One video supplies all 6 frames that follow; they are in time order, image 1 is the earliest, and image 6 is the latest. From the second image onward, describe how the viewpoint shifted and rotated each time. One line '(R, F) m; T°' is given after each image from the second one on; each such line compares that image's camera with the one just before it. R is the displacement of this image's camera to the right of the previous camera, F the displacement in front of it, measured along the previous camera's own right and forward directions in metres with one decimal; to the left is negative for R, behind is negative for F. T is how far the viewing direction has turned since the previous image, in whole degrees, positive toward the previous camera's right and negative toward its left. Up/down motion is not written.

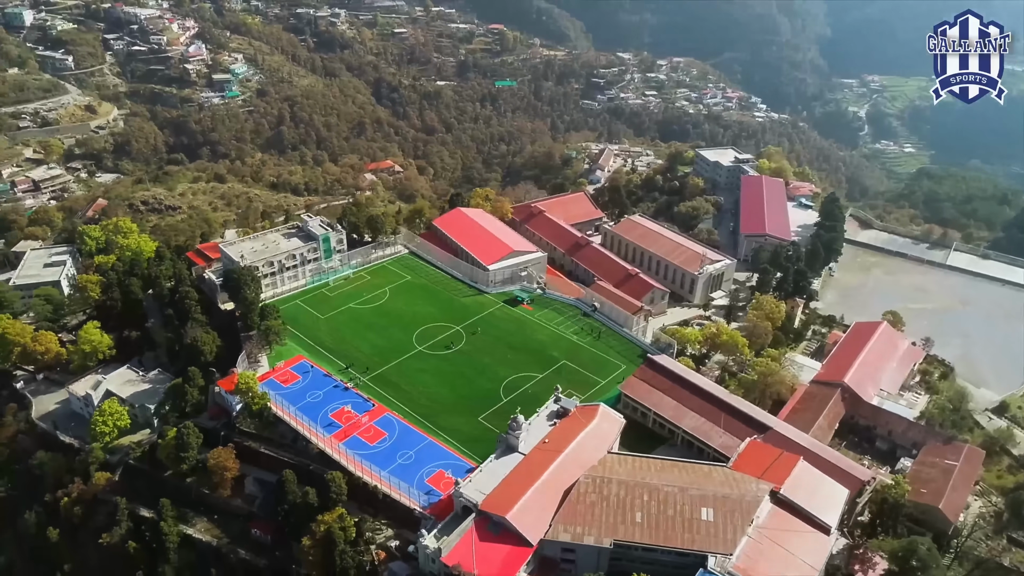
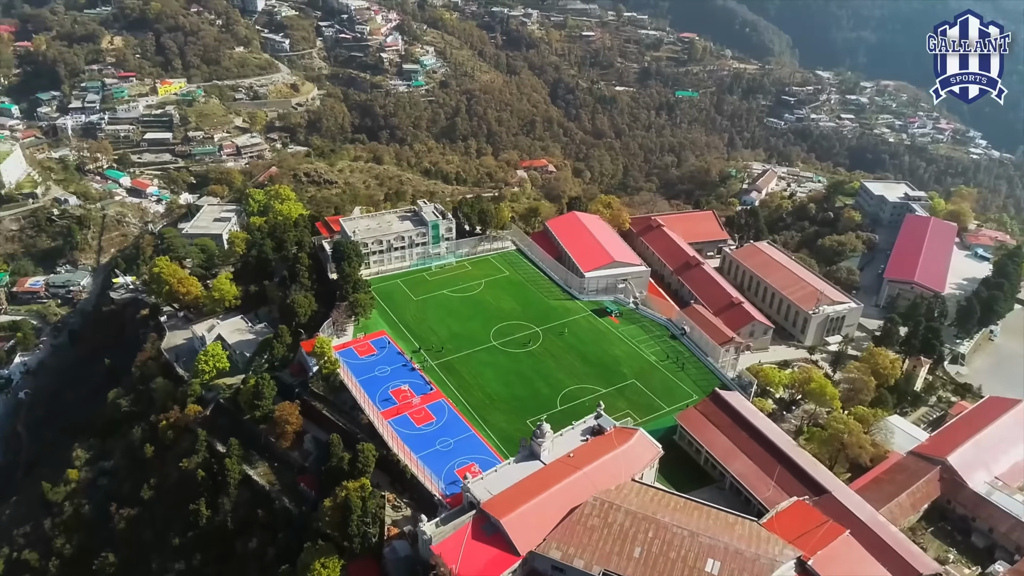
(+6.9, +1.2) m; -14°
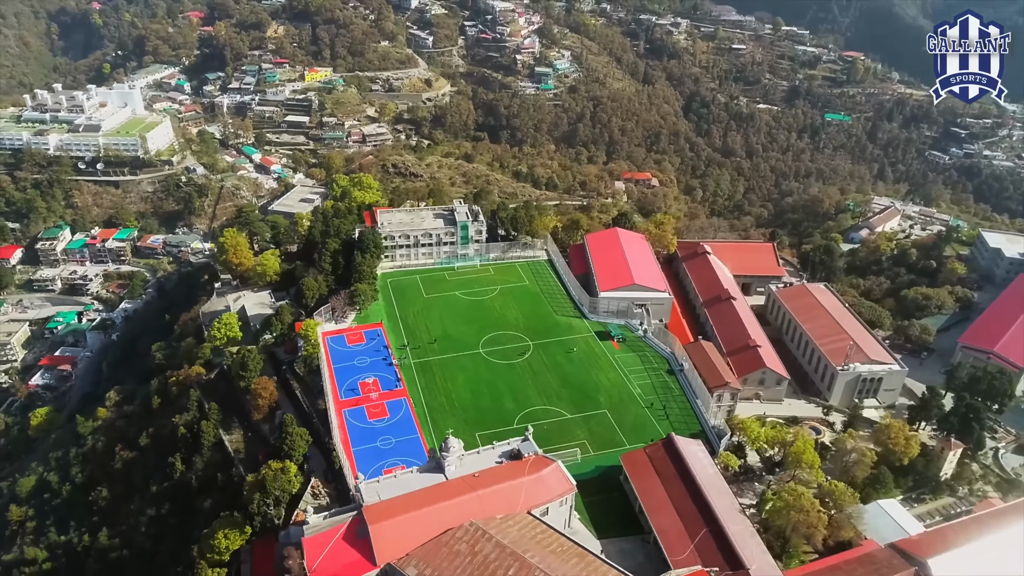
(+11.8, +2.5) m; -13°
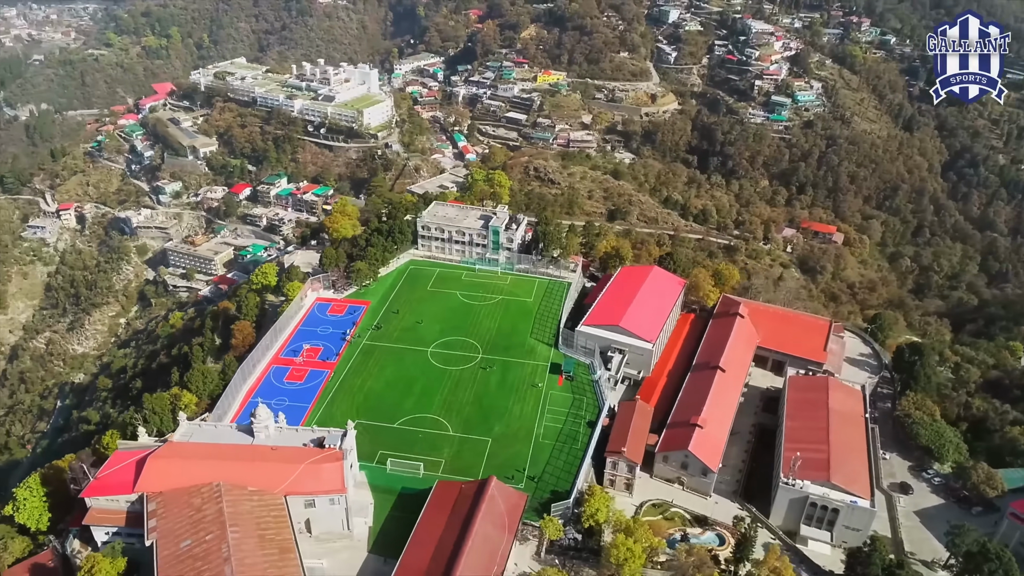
(+22.6, +5.7) m; -23°
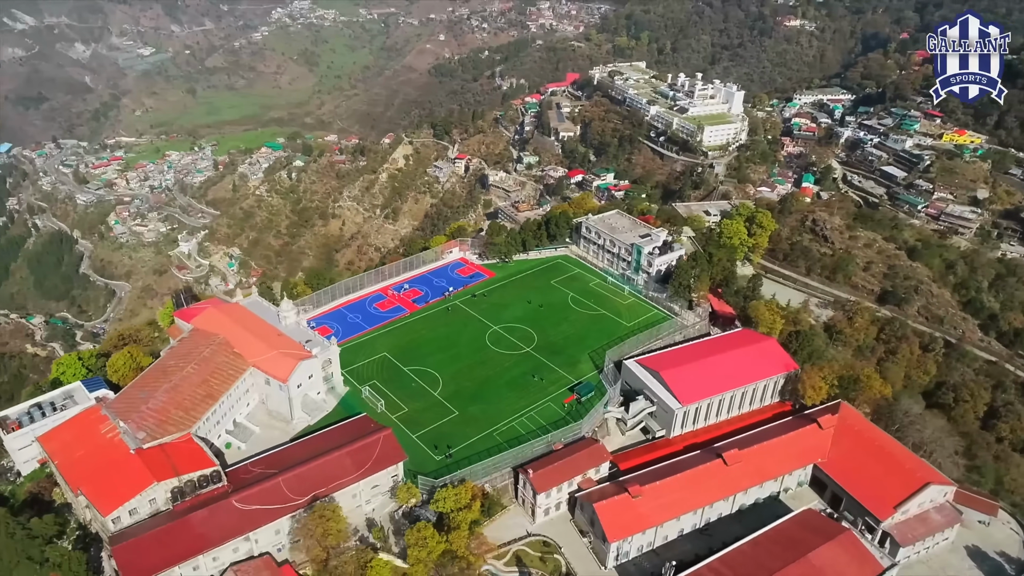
(+24.6, +6.2) m; -33°
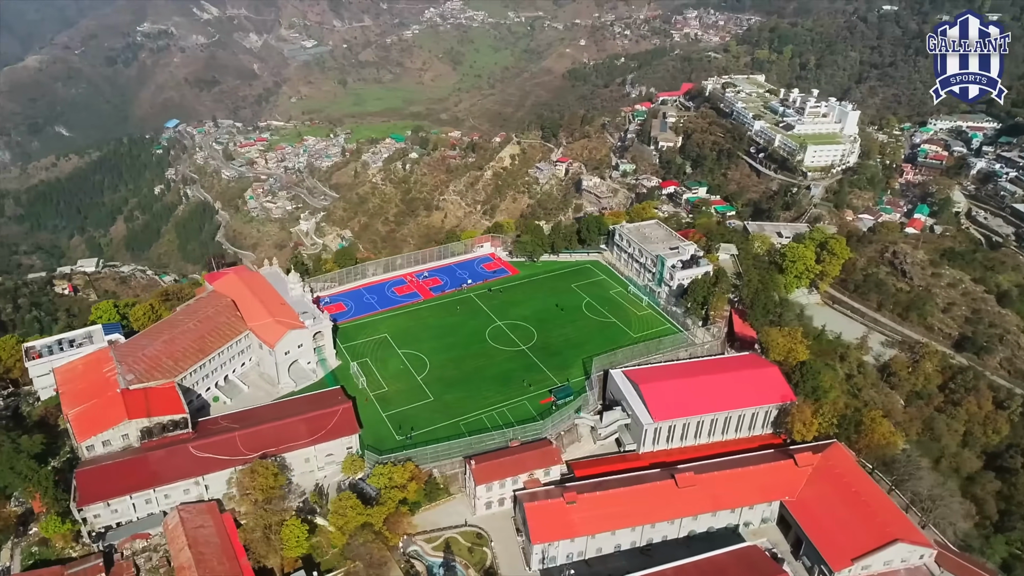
(+9.6, +0.4) m; -10°
